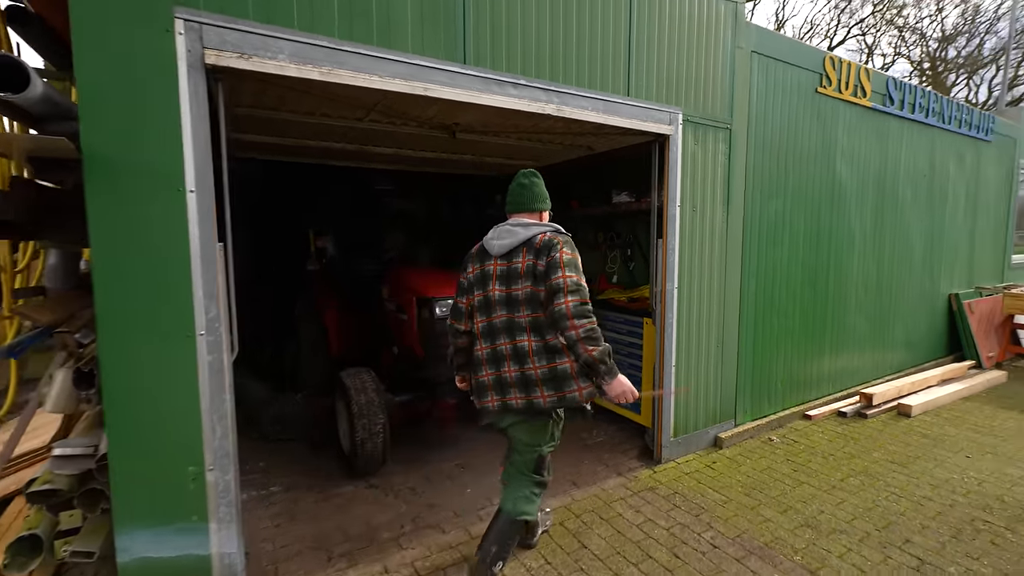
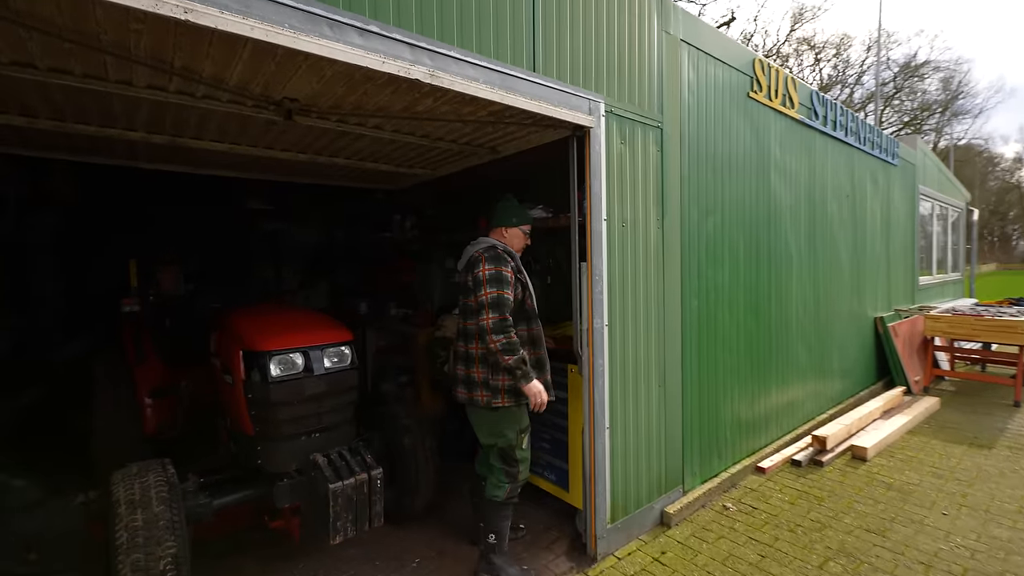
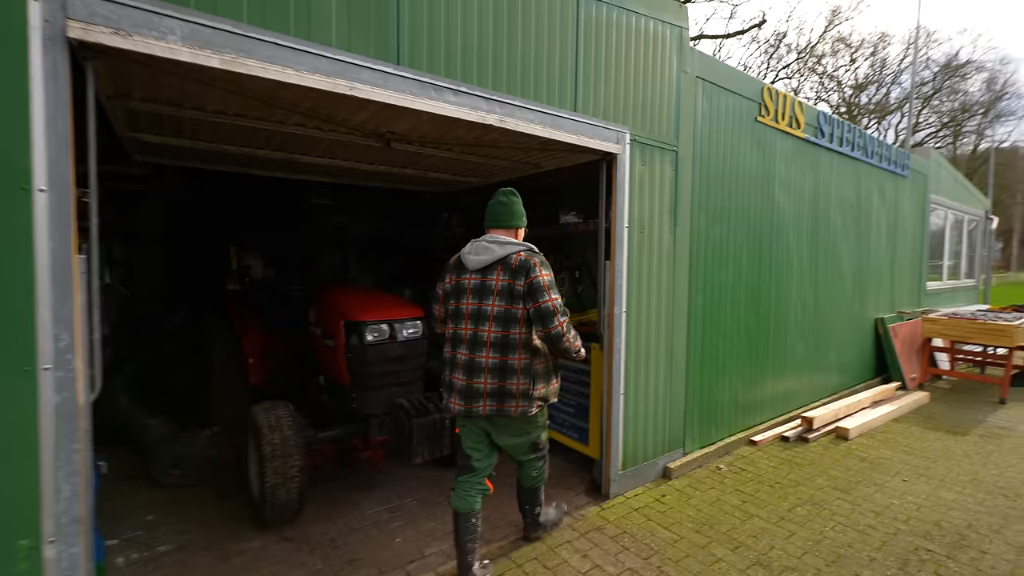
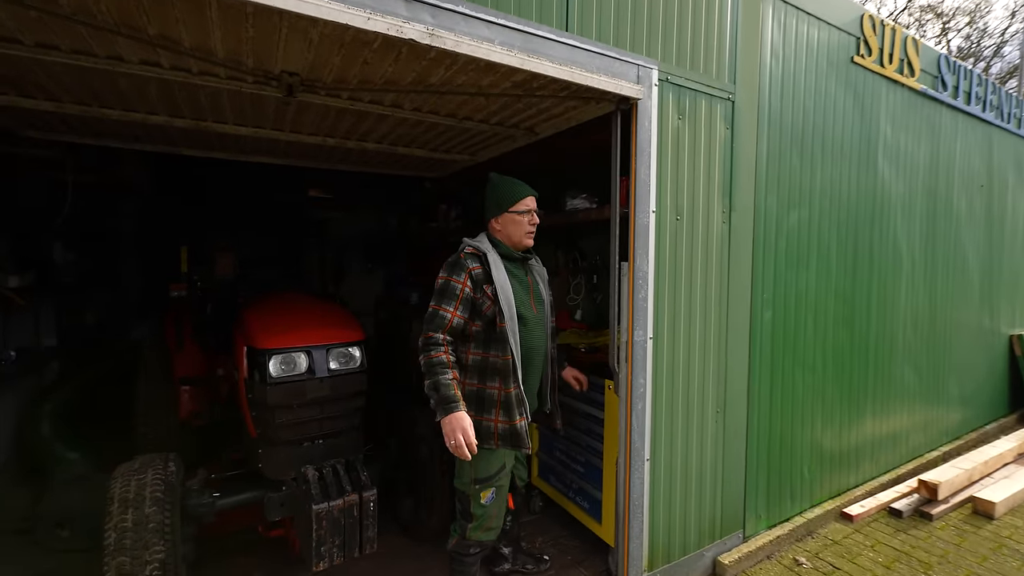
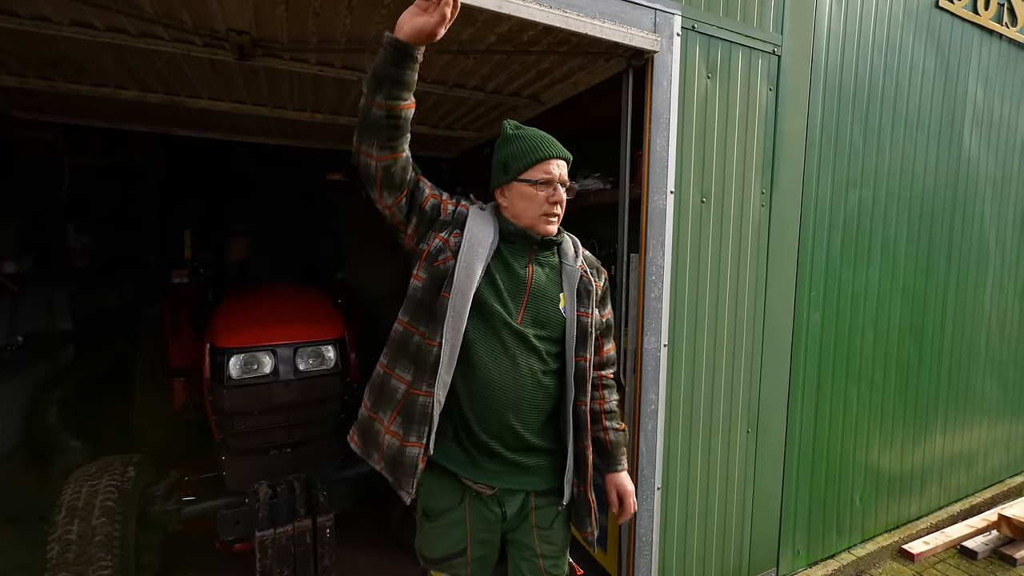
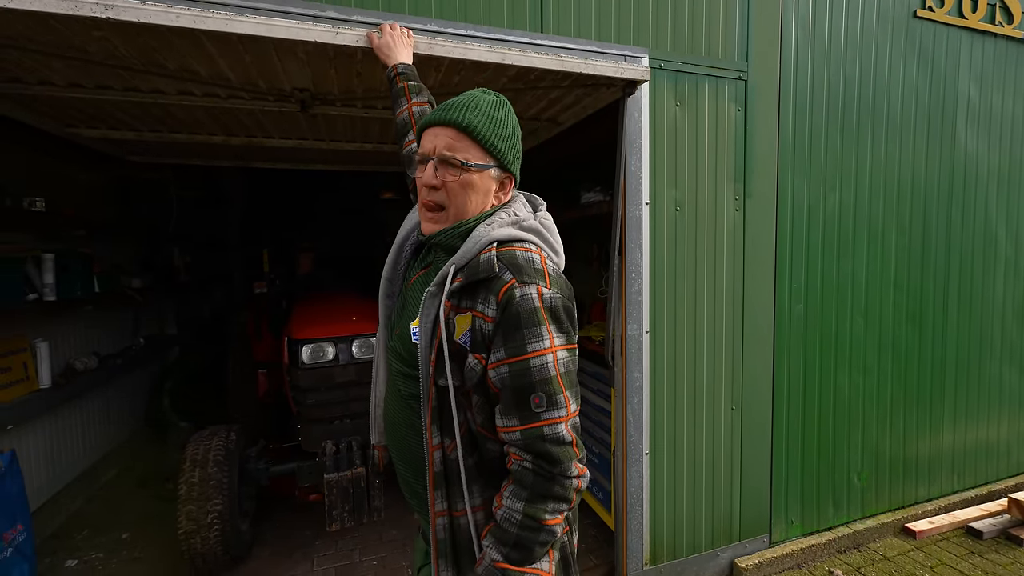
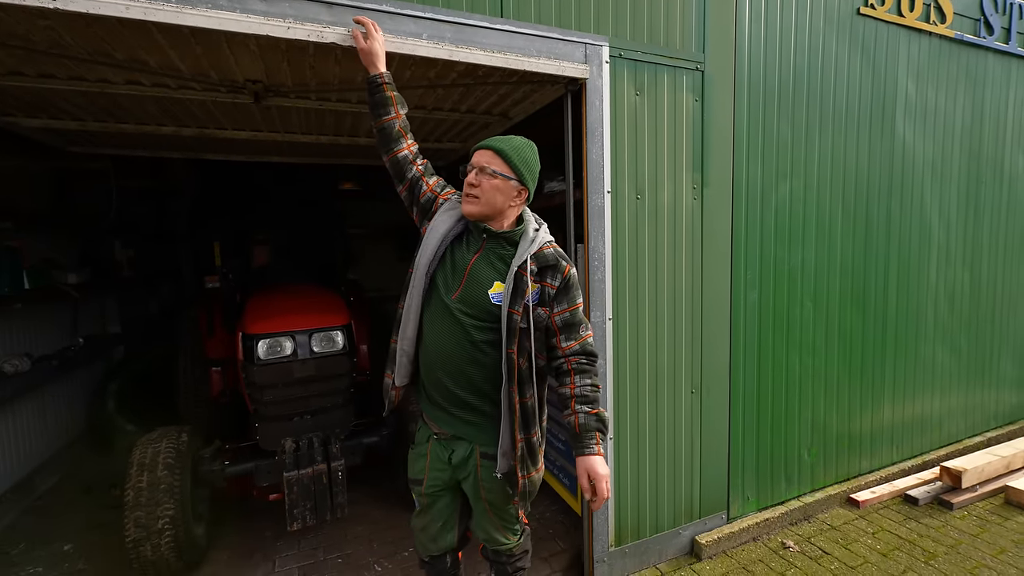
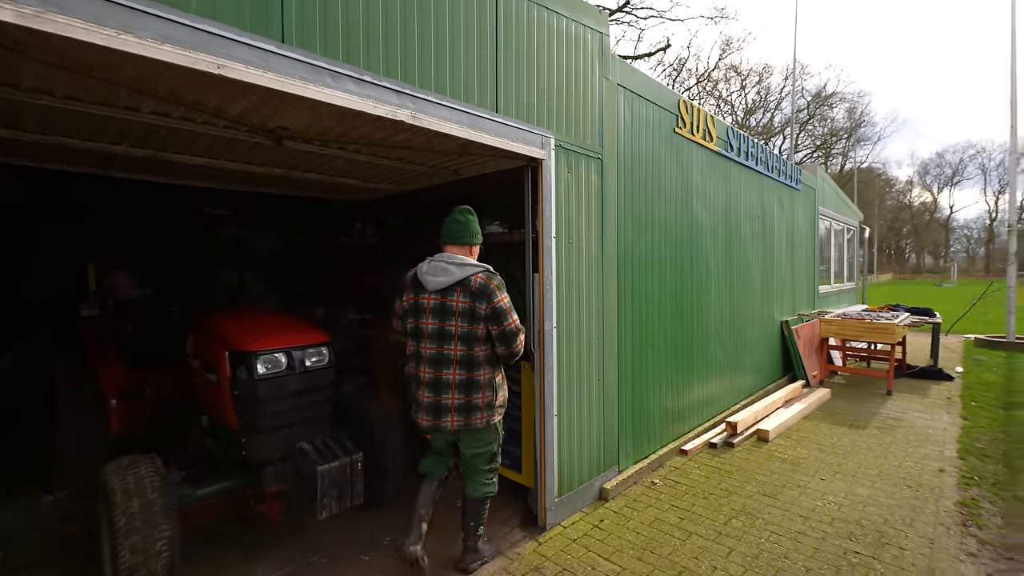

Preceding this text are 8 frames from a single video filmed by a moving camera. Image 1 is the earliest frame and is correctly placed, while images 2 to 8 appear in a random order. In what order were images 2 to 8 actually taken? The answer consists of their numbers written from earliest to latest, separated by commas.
3, 8, 2, 4, 5, 7, 6
